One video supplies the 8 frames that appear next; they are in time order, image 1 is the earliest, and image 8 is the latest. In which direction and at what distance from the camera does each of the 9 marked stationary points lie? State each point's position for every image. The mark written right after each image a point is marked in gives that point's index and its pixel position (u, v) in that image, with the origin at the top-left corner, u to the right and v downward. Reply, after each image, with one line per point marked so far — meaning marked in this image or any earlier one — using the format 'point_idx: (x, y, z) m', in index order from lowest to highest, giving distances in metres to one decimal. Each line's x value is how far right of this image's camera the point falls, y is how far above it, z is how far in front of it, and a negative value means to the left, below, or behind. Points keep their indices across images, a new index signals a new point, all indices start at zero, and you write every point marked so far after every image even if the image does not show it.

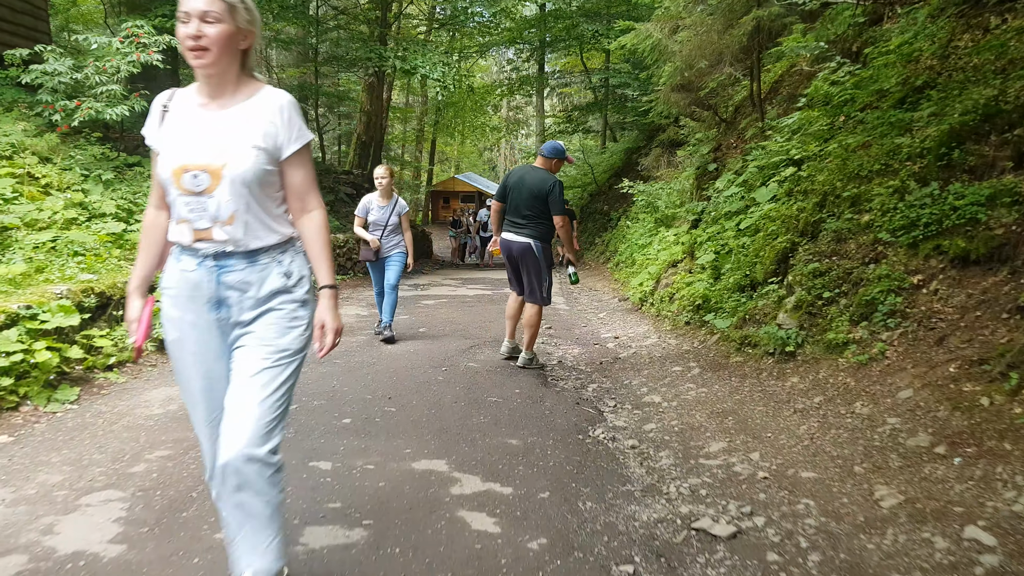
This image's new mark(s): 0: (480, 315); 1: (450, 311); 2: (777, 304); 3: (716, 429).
0: (-0.3, -0.2, +7.6) m
1: (-0.5, -0.2, +7.9) m
2: (+1.4, -0.1, +4.9) m
3: (+0.8, -0.6, +3.6) m
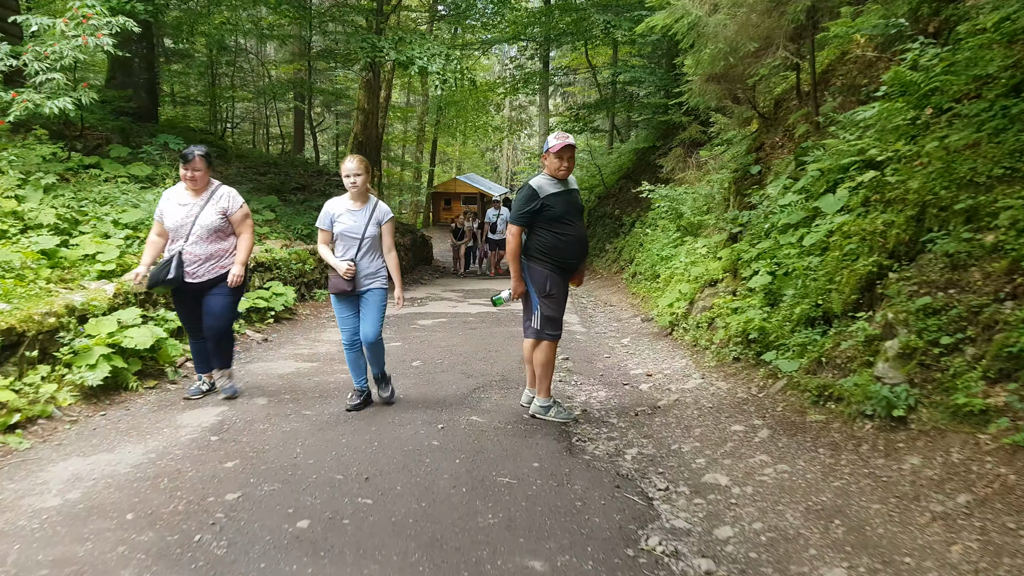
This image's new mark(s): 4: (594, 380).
0: (-0.2, -0.4, +6.5) m
1: (-0.4, -0.3, +6.8) m
2: (+1.5, -0.2, +3.8) m
3: (+0.9, -0.7, +2.6) m
4: (+0.5, -0.5, +5.2) m
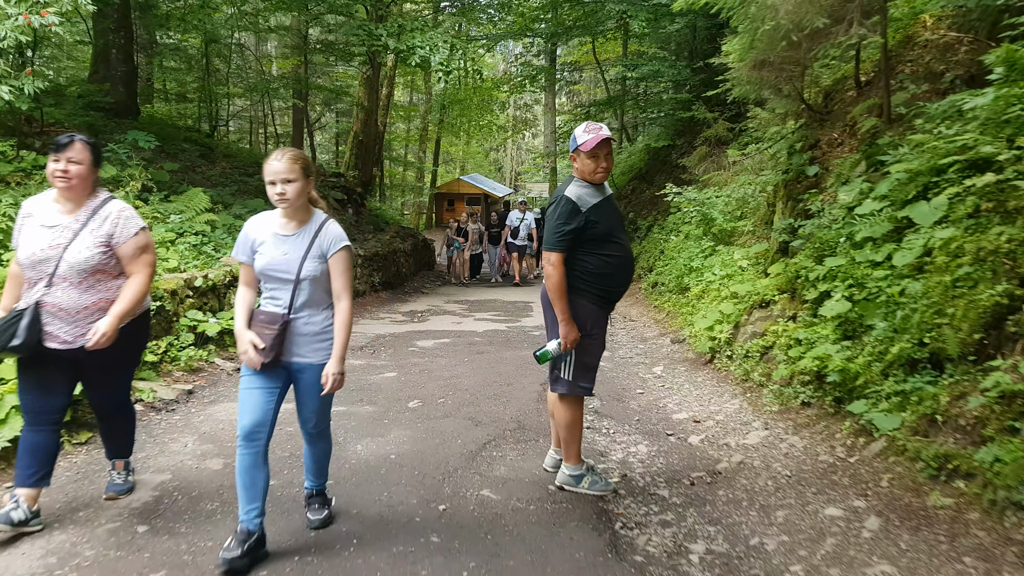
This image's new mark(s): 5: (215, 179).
0: (-0.1, -0.5, +5.6) m
1: (-0.4, -0.5, +5.9) m
2: (+1.5, -0.4, +2.9) m
3: (+0.9, -0.8, +1.6) m
4: (+0.5, -0.6, +4.2) m
5: (-3.1, +1.1, +9.6) m
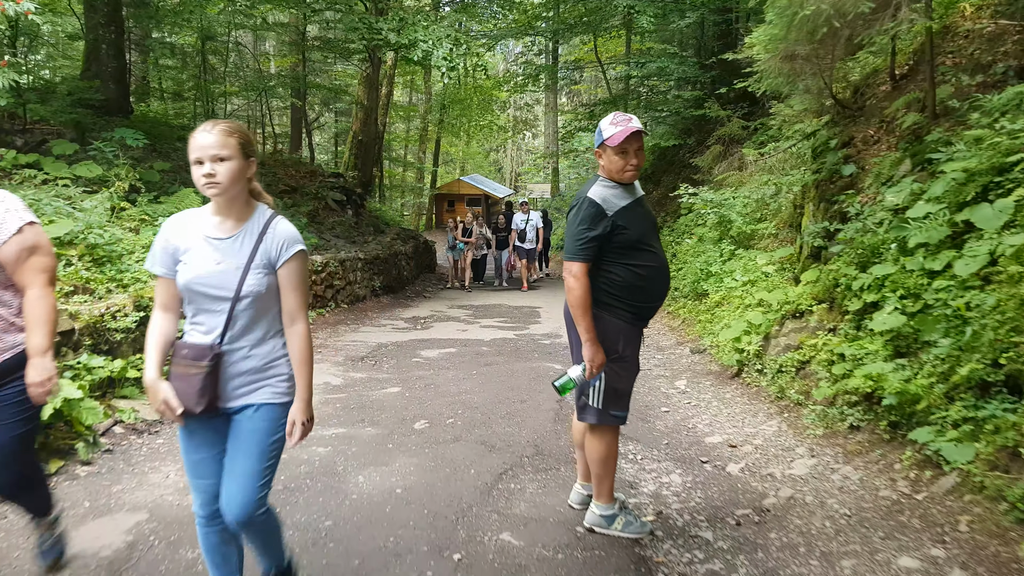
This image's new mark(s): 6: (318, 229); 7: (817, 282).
0: (0.0, -0.5, +5.2) m
1: (-0.3, -0.5, +5.5) m
2: (+1.6, -0.4, +2.5) m
3: (+1.0, -0.9, +1.3) m
4: (+0.6, -0.7, +3.8) m
5: (-3.0, +1.1, +9.2) m
6: (-2.2, +0.7, +10.2) m
7: (+1.6, 0.0, +4.9) m
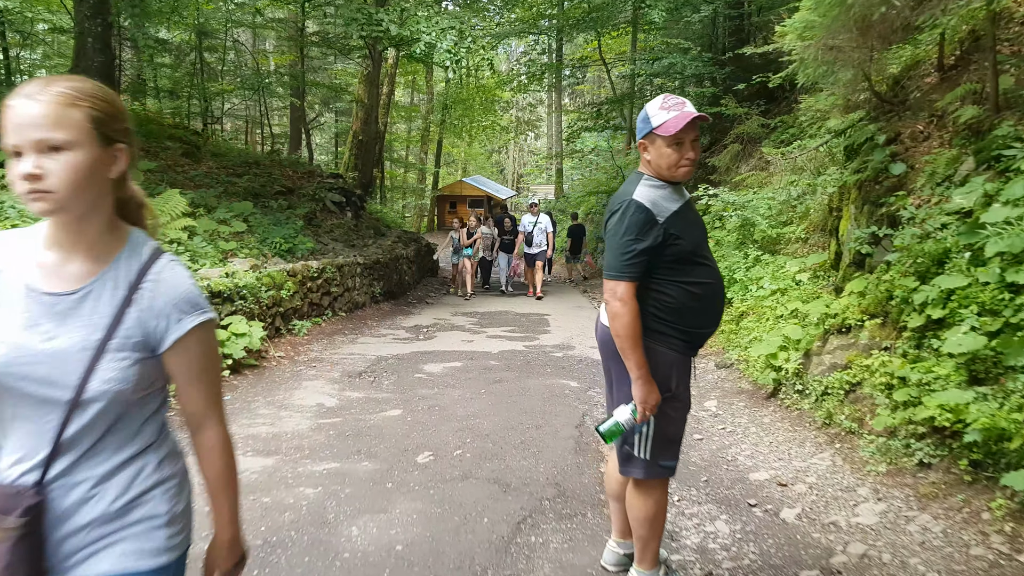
0: (0.0, -0.6, +4.7) m
1: (-0.2, -0.6, +5.0) m
2: (+1.7, -0.5, +2.0) m
3: (+1.1, -0.9, +0.8) m
4: (+0.7, -0.7, +3.3) m
5: (-3.0, +1.0, +8.8) m
6: (-2.1, +0.6, +9.8) m
7: (+1.7, 0.0, +4.4) m
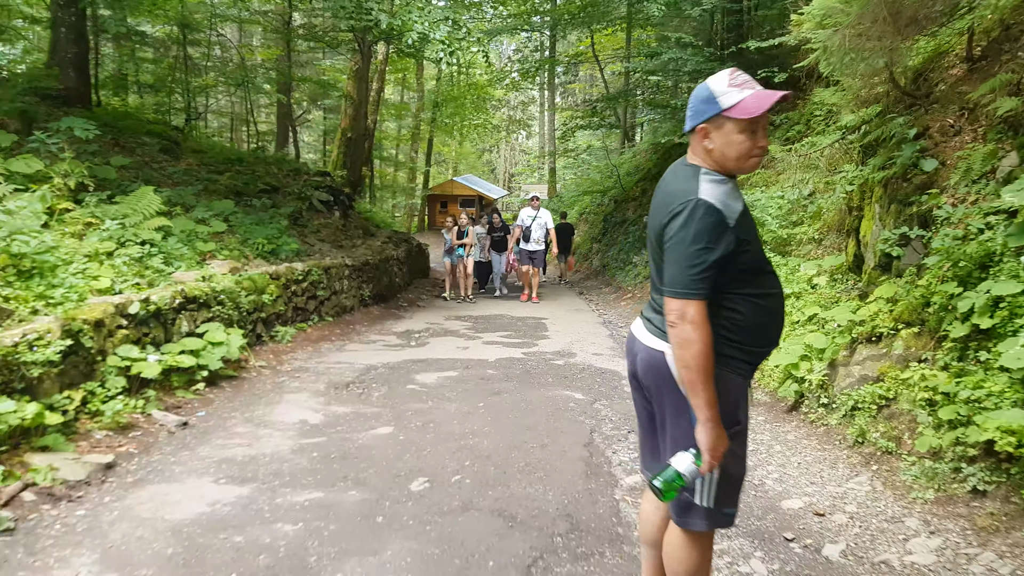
0: (0.0, -0.6, +4.4) m
1: (-0.2, -0.6, +4.6) m
2: (+1.7, -0.5, +1.6) m
3: (+1.1, -1.0, +0.4) m
4: (+0.7, -0.8, +3.0) m
5: (-3.0, +1.0, +8.4) m
6: (-2.1, +0.6, +9.4) m
7: (+1.7, 0.0, +4.0) m
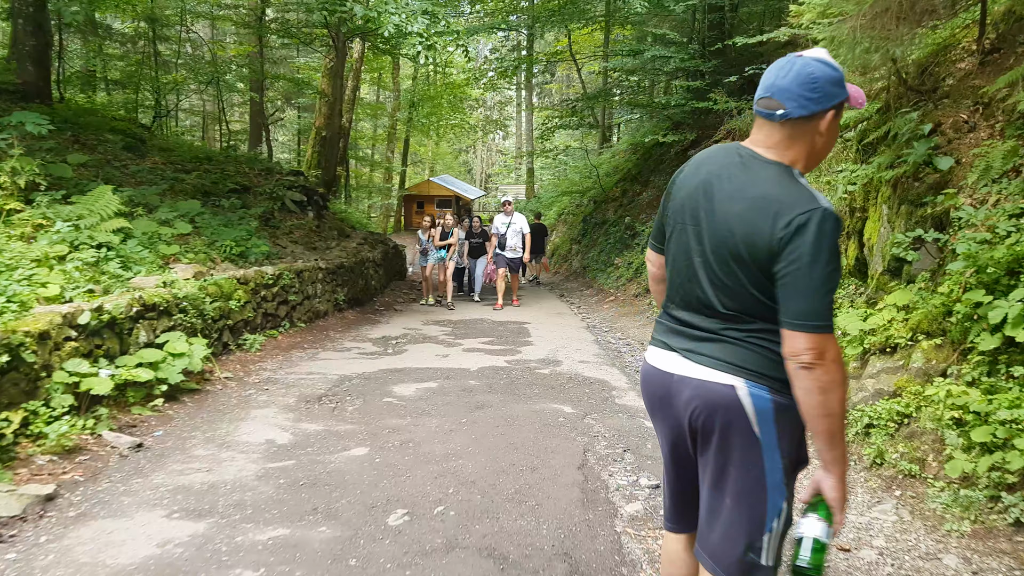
0: (0.0, -0.6, +4.0) m
1: (-0.3, -0.6, +4.3) m
2: (+1.7, -0.5, +1.4) m
3: (+1.2, -1.0, +0.1) m
4: (+0.7, -0.8, +2.7) m
5: (-3.2, +1.0, +8.0) m
6: (-2.3, +0.5, +9.0) m
7: (+1.6, -0.1, +3.7) m
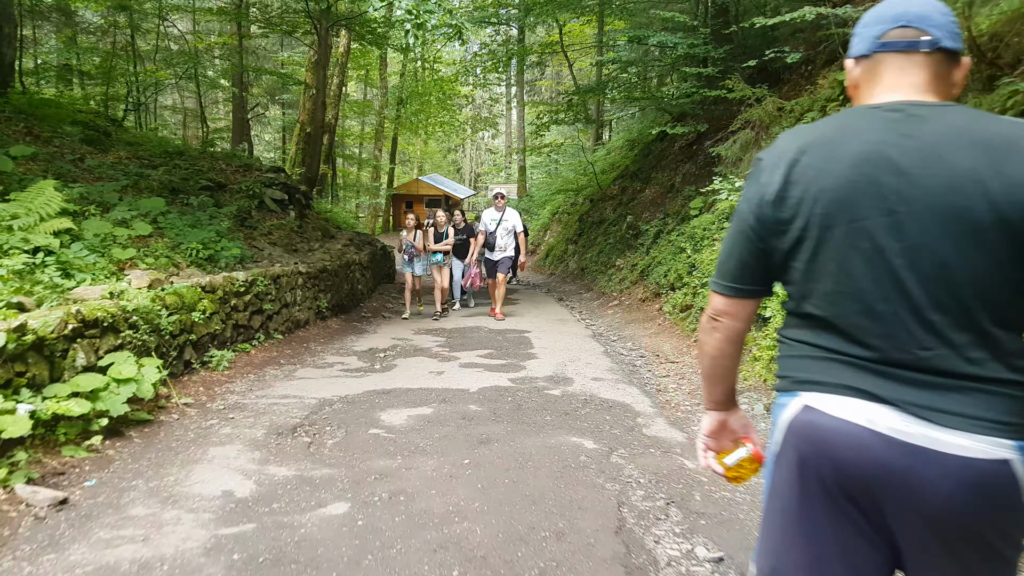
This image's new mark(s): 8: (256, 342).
0: (0.0, -0.7, +3.3) m
1: (-0.2, -0.7, +3.5) m
2: (+1.8, -0.6, +0.6) m
3: (+1.3, -1.0, -0.6) m
4: (+0.7, -0.8, +2.0) m
5: (-3.2, +0.9, +7.2) m
6: (-2.3, +0.5, +8.2) m
7: (+1.7, -0.1, +3.0) m
8: (-1.7, -0.4, +6.2) m
